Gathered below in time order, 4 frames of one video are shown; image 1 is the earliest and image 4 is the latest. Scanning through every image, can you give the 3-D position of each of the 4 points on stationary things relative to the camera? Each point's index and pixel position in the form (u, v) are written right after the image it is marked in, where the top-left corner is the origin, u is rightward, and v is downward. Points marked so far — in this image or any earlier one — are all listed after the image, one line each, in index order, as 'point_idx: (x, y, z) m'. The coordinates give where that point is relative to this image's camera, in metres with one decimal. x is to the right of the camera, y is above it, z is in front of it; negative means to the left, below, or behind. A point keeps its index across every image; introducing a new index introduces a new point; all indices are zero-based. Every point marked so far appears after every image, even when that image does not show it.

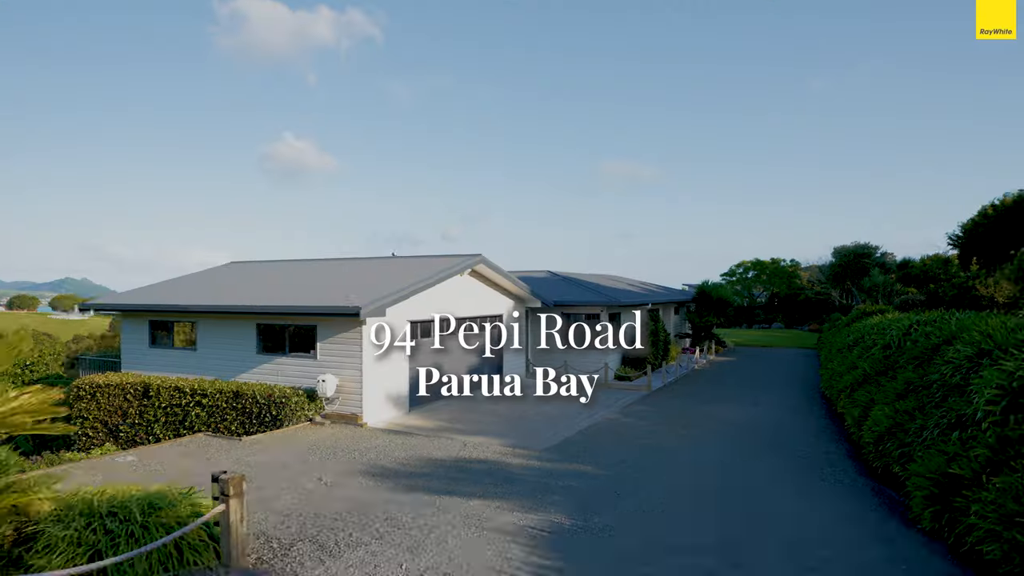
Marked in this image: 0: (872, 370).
0: (+7.1, -1.6, +11.9) m
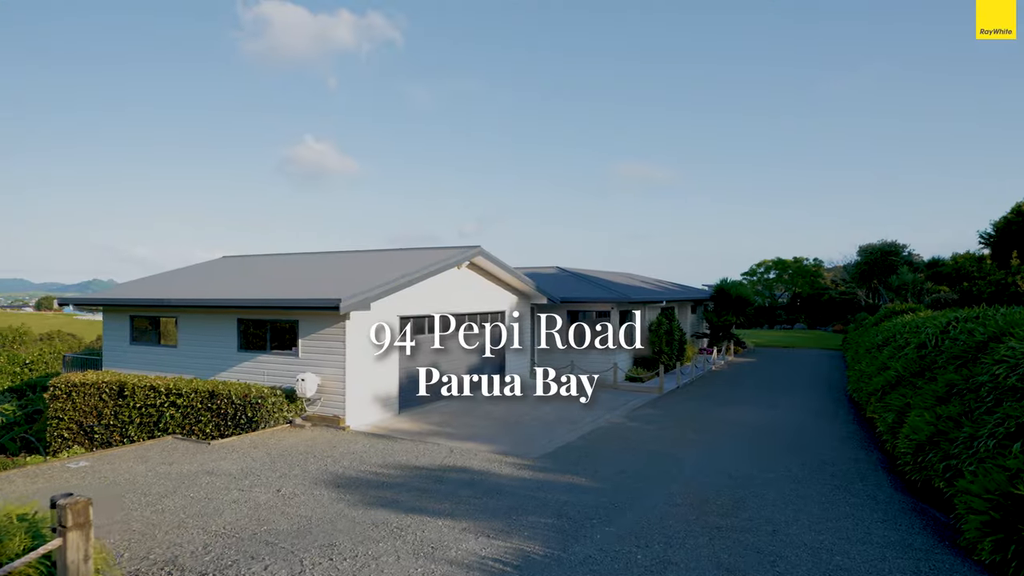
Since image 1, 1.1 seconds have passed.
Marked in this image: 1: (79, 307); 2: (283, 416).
0: (+7.0, -1.5, +10.8) m
1: (-9.9, -0.4, +13.7) m
2: (-4.2, -2.3, +11.0) m
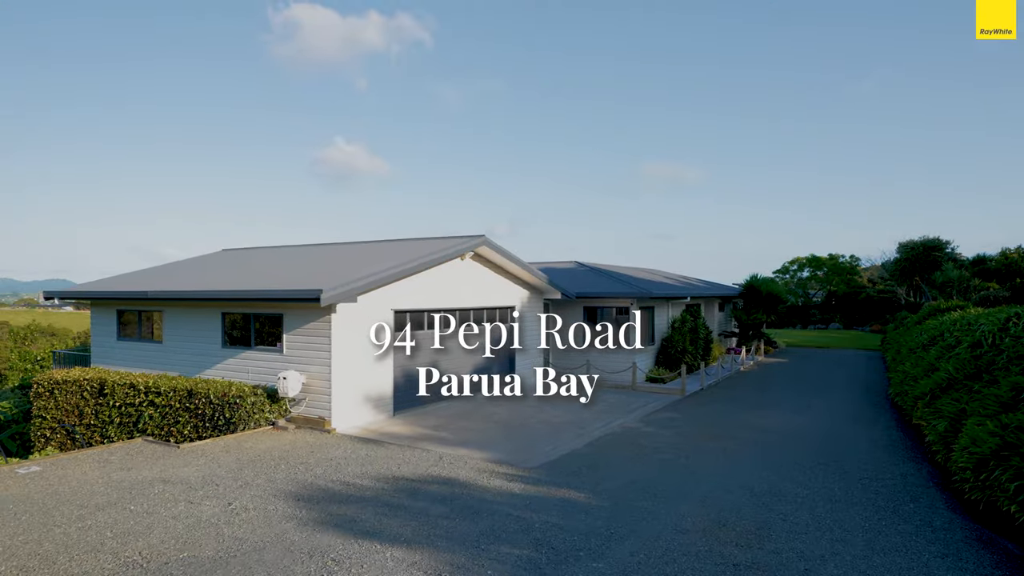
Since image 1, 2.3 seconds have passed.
0: (+7.0, -1.3, +9.4) m
1: (-9.8, -0.3, +13.1) m
2: (-4.2, -2.2, +10.2) m
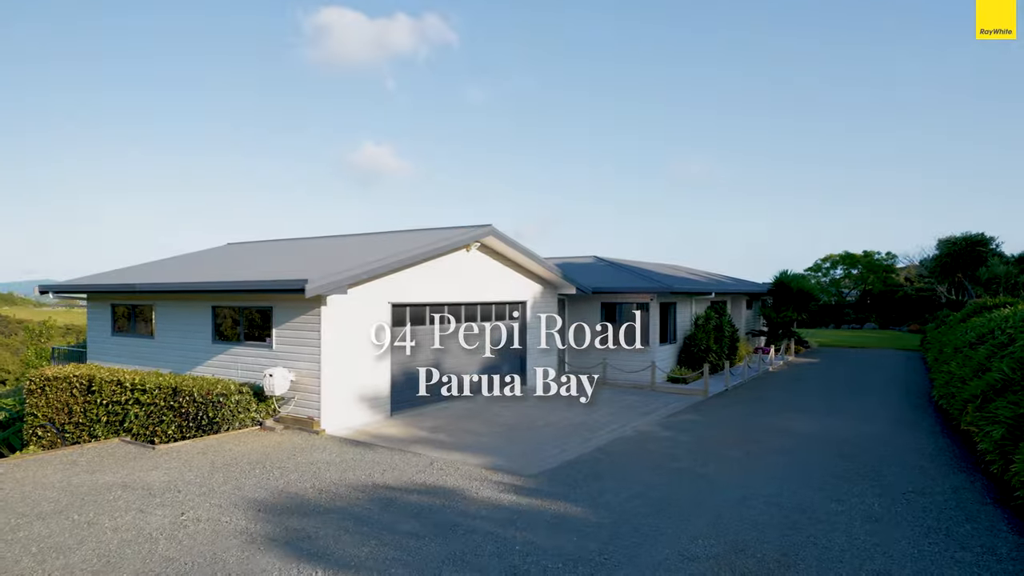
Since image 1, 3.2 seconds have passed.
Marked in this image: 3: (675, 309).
0: (+7.0, -1.2, +8.3) m
1: (-9.6, -0.2, +12.8) m
2: (-4.1, -2.0, +9.6) m
3: (+4.8, -0.6, +17.4) m
